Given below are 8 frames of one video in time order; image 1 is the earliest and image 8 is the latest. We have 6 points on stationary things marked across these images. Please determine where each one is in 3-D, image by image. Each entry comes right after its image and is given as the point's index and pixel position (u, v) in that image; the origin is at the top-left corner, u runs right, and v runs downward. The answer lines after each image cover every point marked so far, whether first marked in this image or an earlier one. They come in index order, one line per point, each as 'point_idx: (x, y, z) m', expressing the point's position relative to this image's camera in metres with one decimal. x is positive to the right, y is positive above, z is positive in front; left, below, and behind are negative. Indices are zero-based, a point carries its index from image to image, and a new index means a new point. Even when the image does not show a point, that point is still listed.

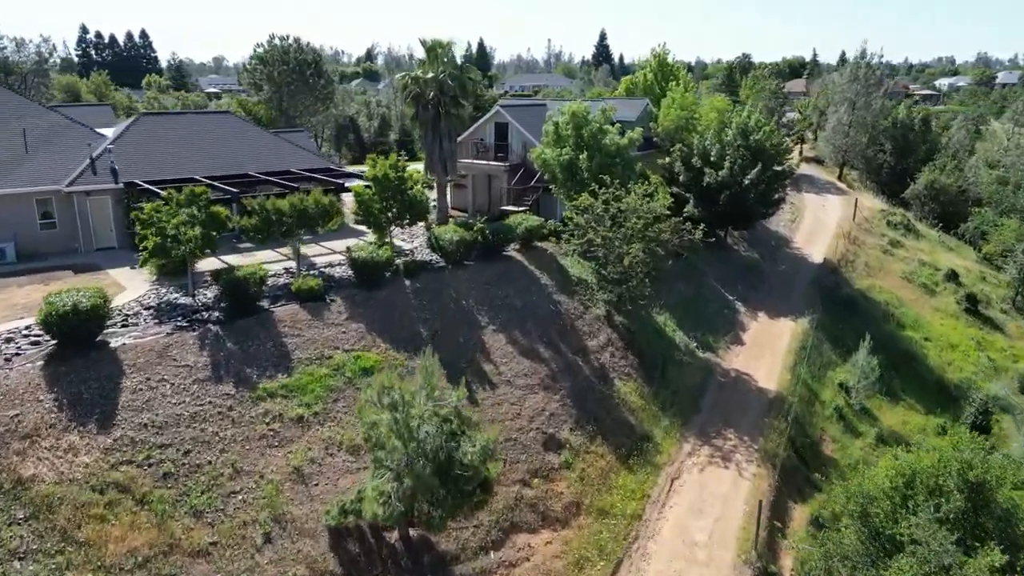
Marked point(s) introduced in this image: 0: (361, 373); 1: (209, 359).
0: (-4.0, -2.3, +18.9) m
1: (-7.6, -1.8, +17.7) m
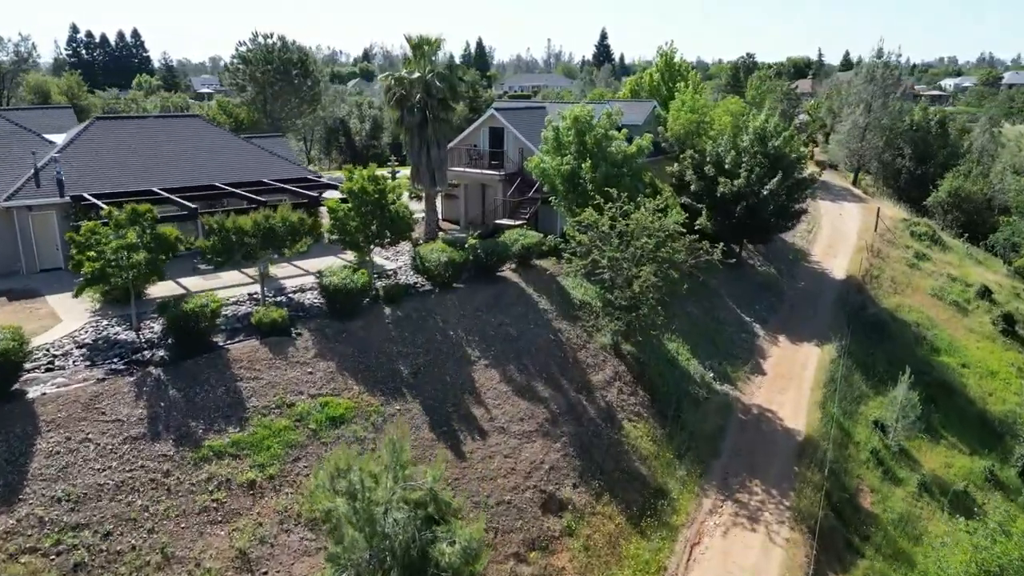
0: (-4.2, -3.1, +16.1) m
1: (-7.7, -2.6, +15.0) m
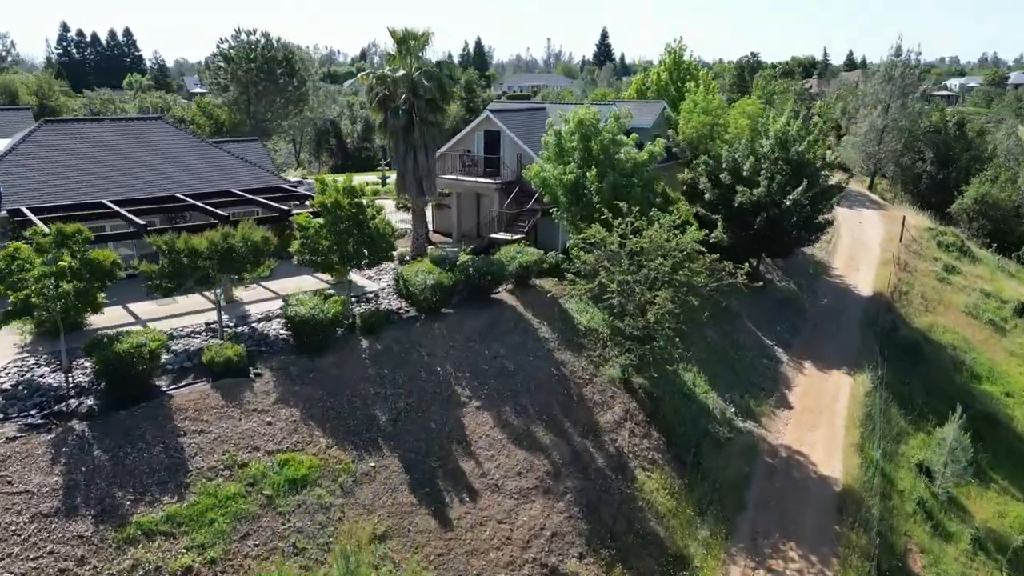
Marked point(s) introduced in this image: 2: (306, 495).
0: (-4.3, -3.8, +13.5) m
1: (-7.8, -3.3, +12.4) m
2: (-3.9, -3.9, +13.5) m
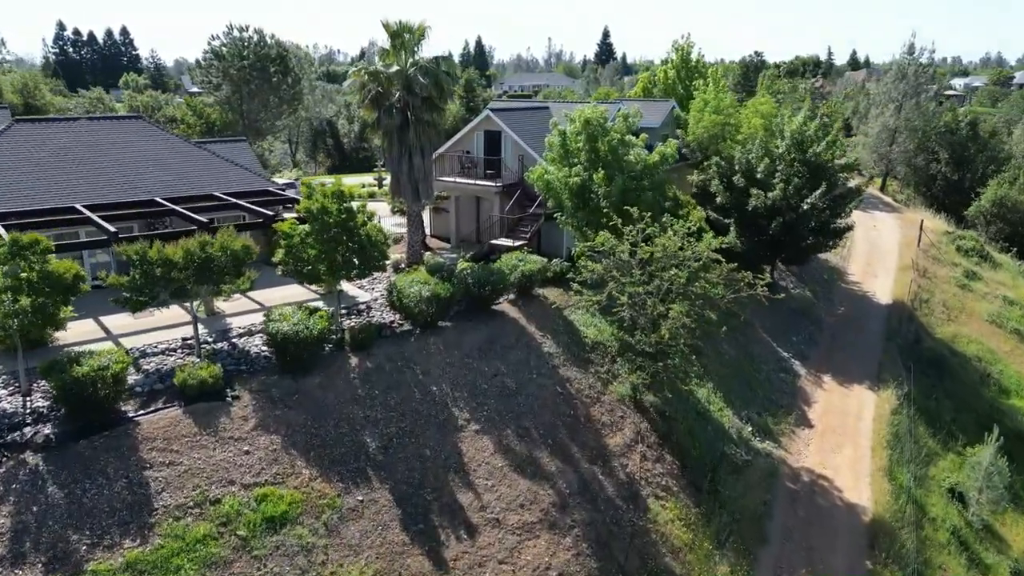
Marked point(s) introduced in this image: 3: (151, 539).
0: (-4.2, -4.1, +12.1) m
1: (-7.8, -3.6, +11.0) m
2: (-3.9, -4.2, +12.1) m
3: (-5.8, -4.0, +11.4) m
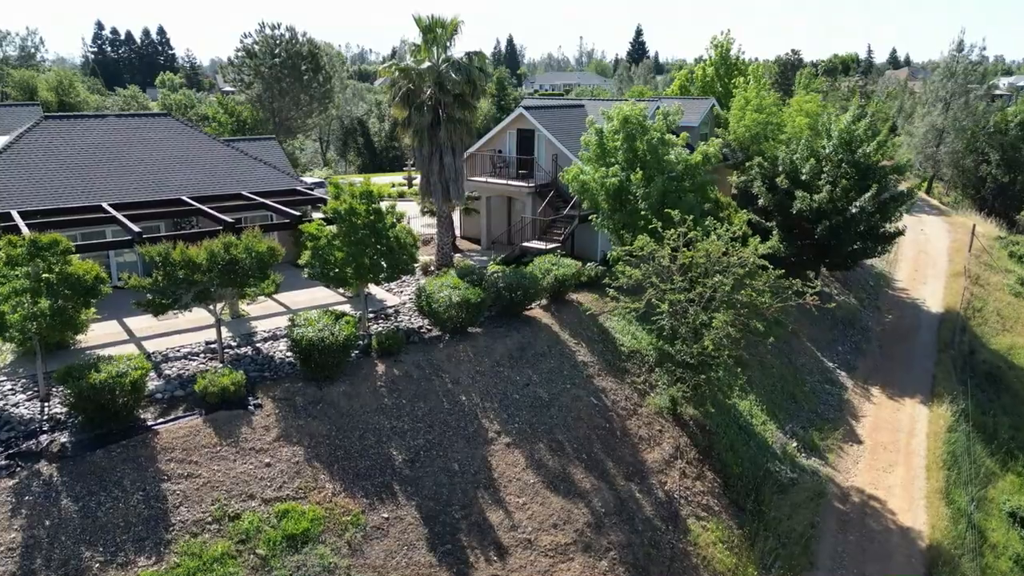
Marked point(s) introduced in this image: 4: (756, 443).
0: (-3.7, -4.2, +11.5) m
1: (-7.3, -3.6, +10.5) m
2: (-3.3, -4.3, +11.5) m
3: (-5.3, -4.1, +10.8) m
4: (+6.1, -3.9, +17.8) m
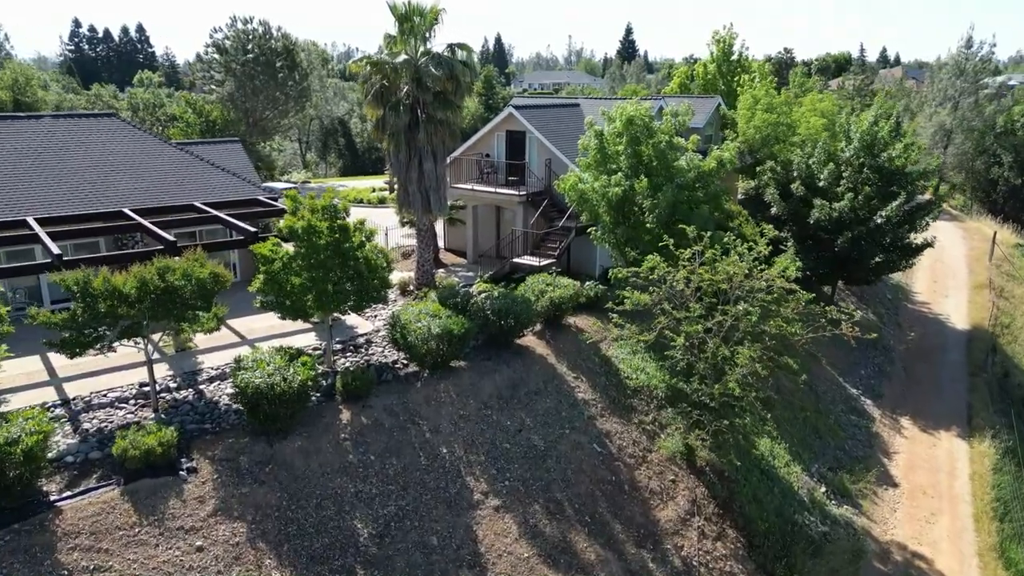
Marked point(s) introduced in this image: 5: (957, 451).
0: (-3.8, -4.8, +9.1) m
1: (-7.4, -4.3, +8.0) m
2: (-3.5, -4.9, +9.1) m
3: (-5.4, -4.7, +8.4) m
4: (+5.9, -4.4, +15.5) m
5: (+11.5, -4.1, +18.3) m
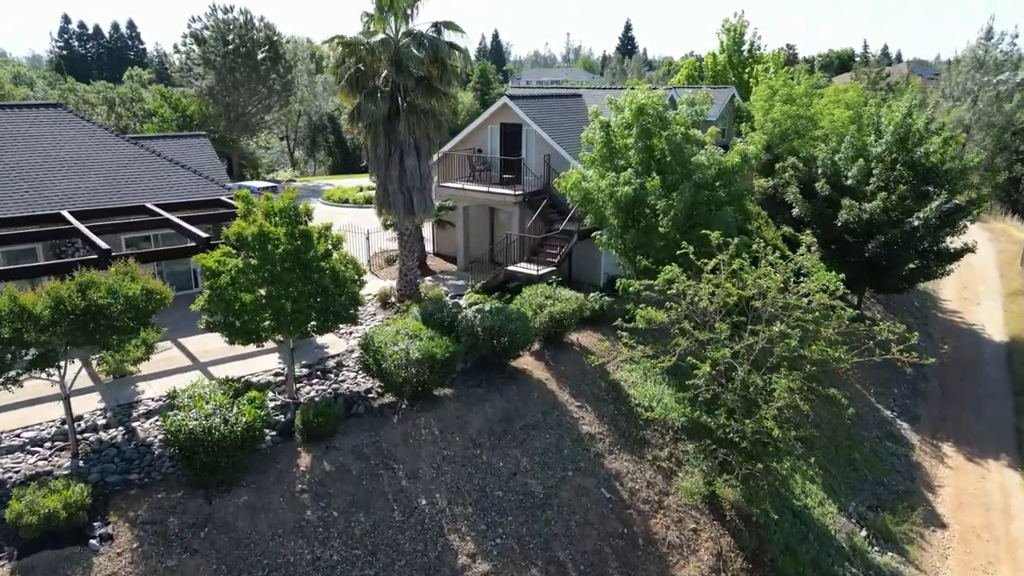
0: (-3.9, -5.1, +6.9) m
1: (-7.5, -4.6, +5.9) m
2: (-3.6, -5.2, +6.9) m
3: (-5.5, -5.0, +6.2) m
4: (+5.8, -4.7, +13.4) m
5: (+11.4, -4.4, +16.2) m
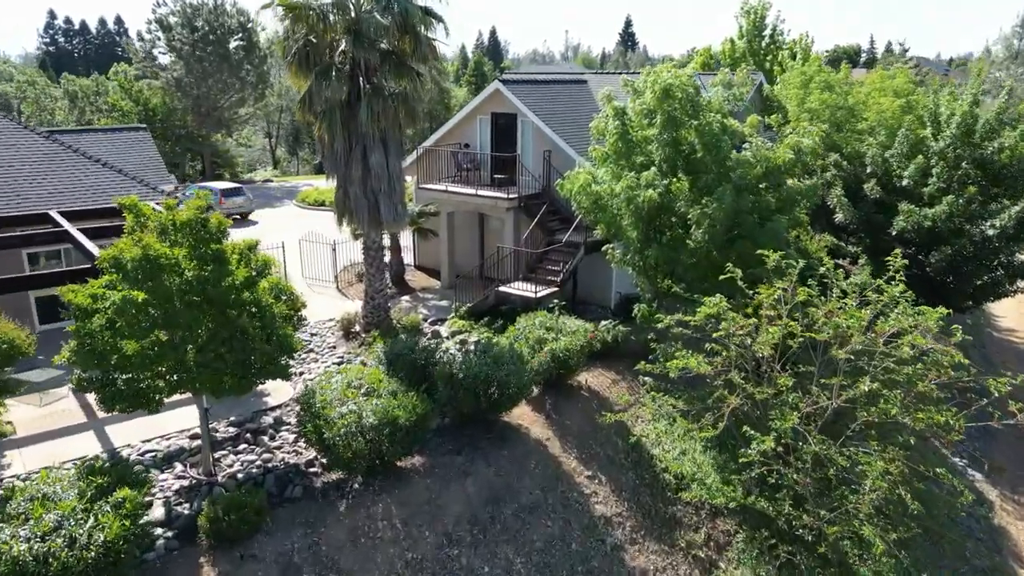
0: (-4.0, -5.6, +3.8) m
1: (-7.6, -5.1, +2.7) m
2: (-3.7, -5.7, +3.7) m
3: (-5.6, -5.5, +3.0) m
4: (+5.6, -5.2, +10.2) m
5: (+11.2, -4.9, +13.0) m
